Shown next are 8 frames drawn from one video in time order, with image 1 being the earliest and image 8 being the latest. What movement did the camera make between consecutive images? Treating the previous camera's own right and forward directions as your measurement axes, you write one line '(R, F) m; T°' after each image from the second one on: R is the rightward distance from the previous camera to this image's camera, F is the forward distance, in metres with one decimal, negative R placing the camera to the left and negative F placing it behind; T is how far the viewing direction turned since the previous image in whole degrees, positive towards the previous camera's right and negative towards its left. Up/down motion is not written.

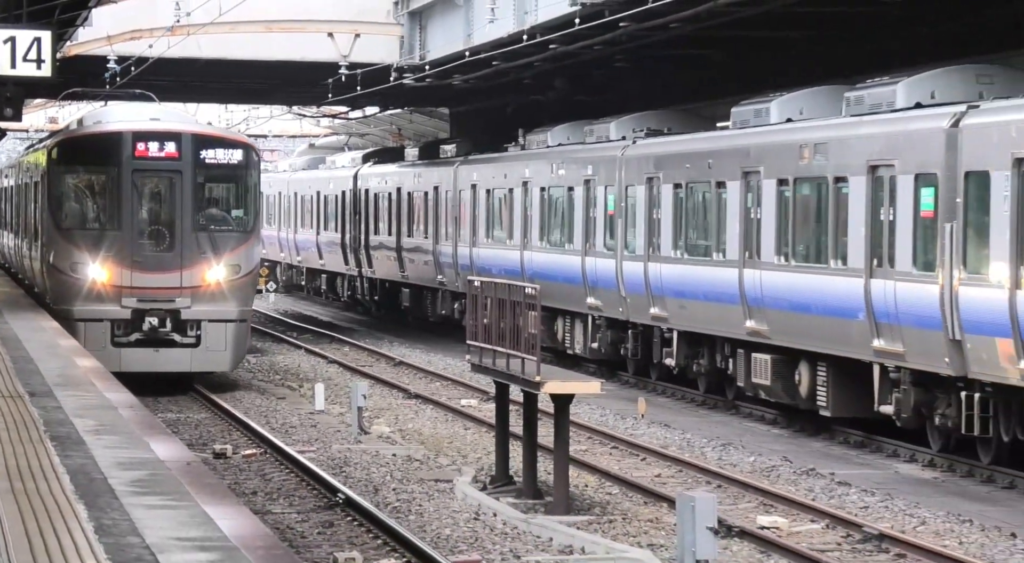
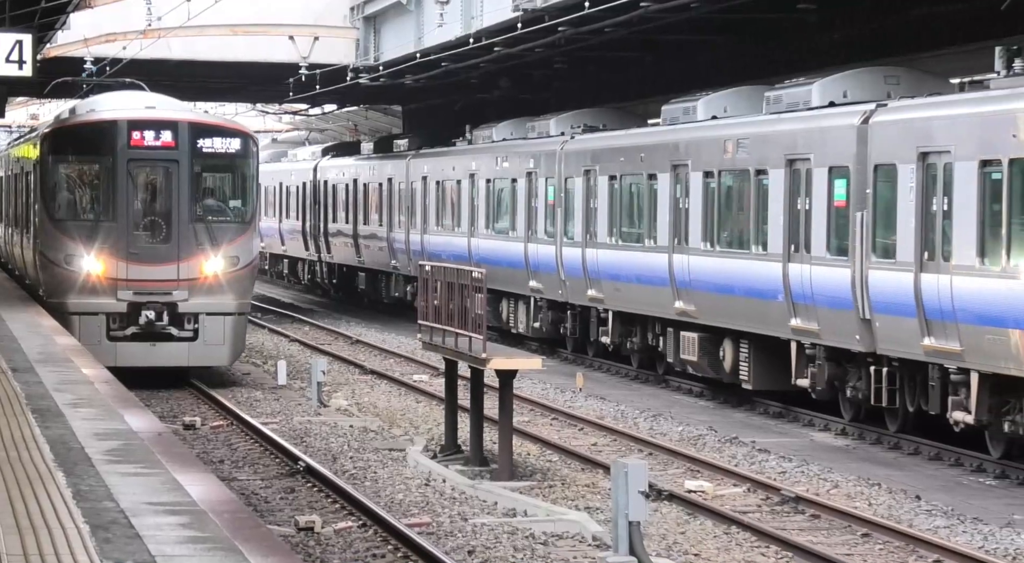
(+0.1, -0.9) m; +1°
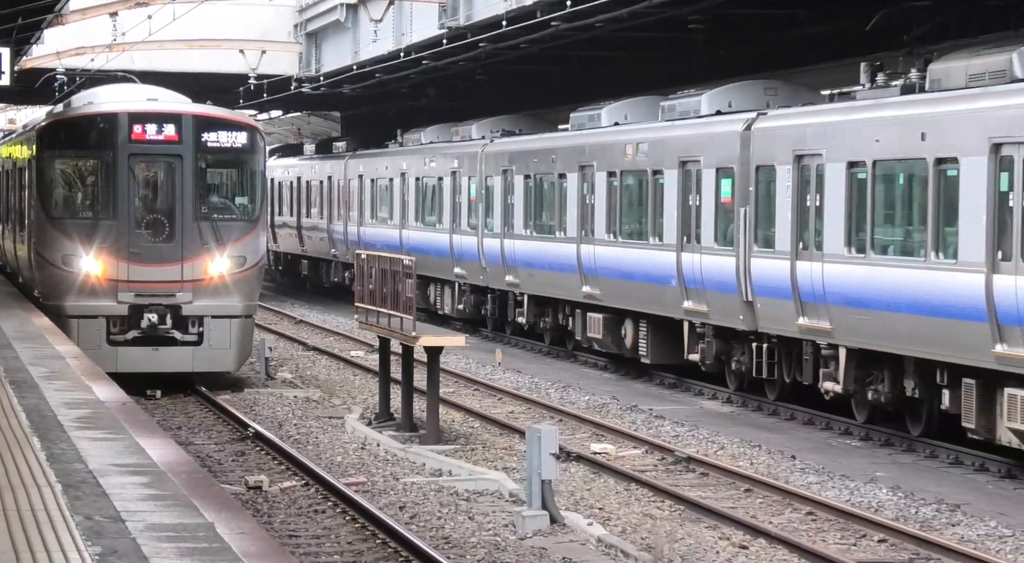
(+0.1, -1.5) m; +2°
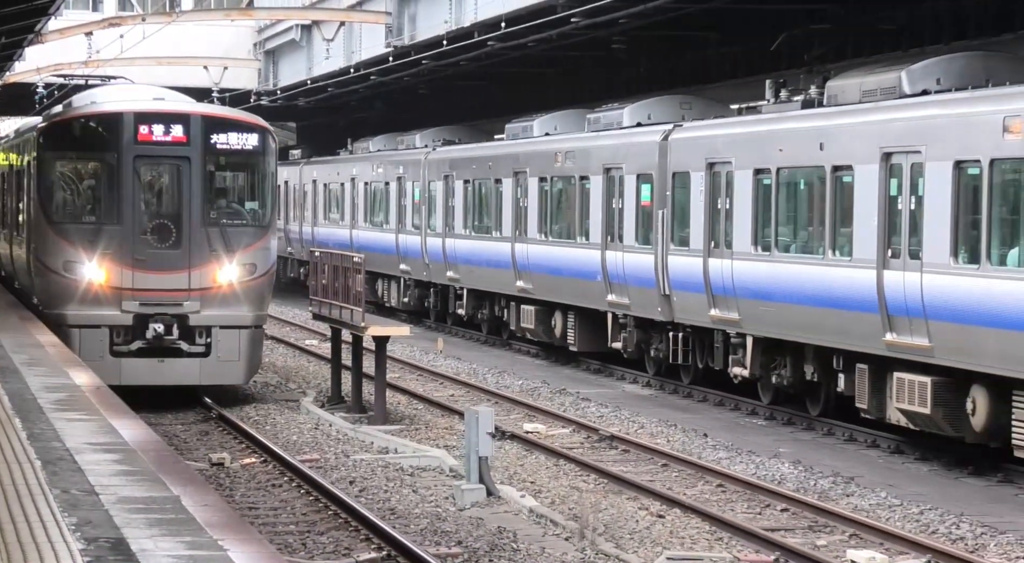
(+0.1, -1.4) m; +1°
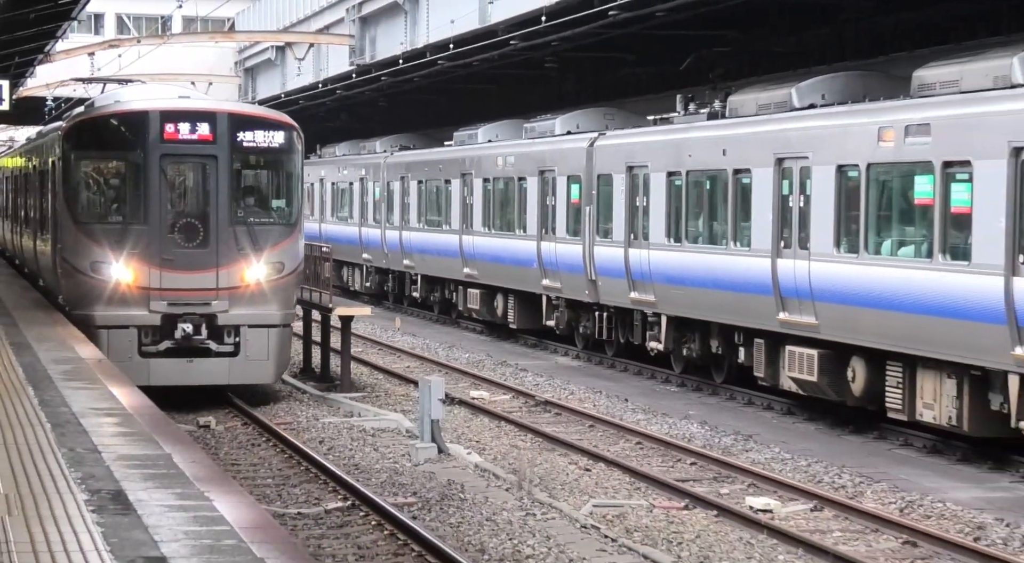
(+0.1, -2.3) m; +1°
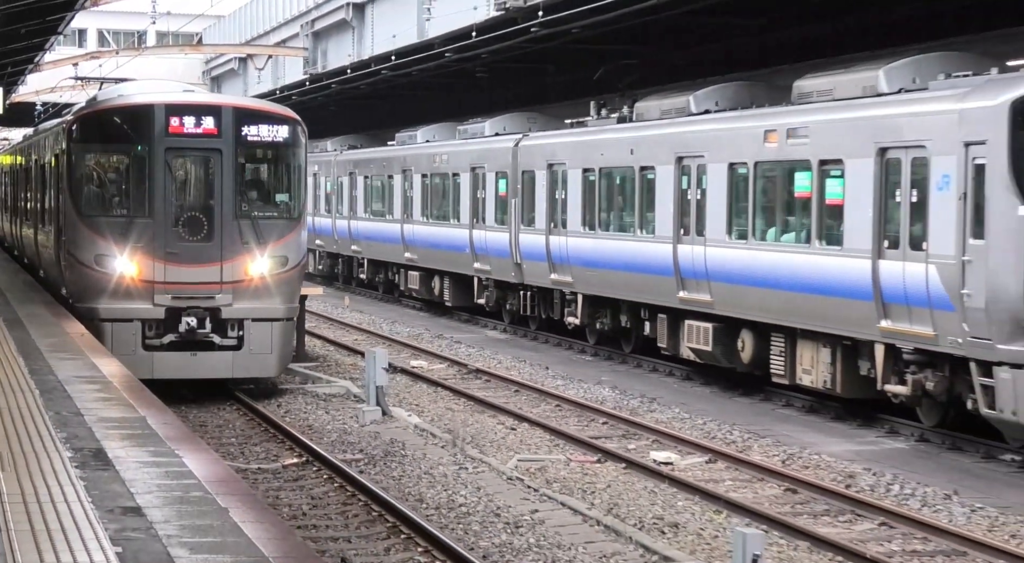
(+0.1, -2.4) m; +2°
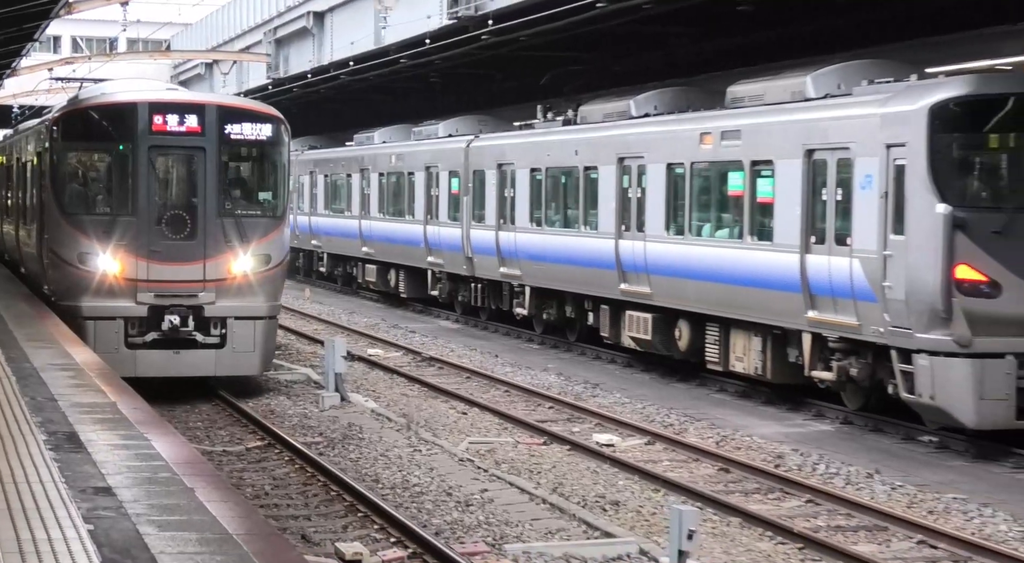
(+0.2, -1.2) m; +1°
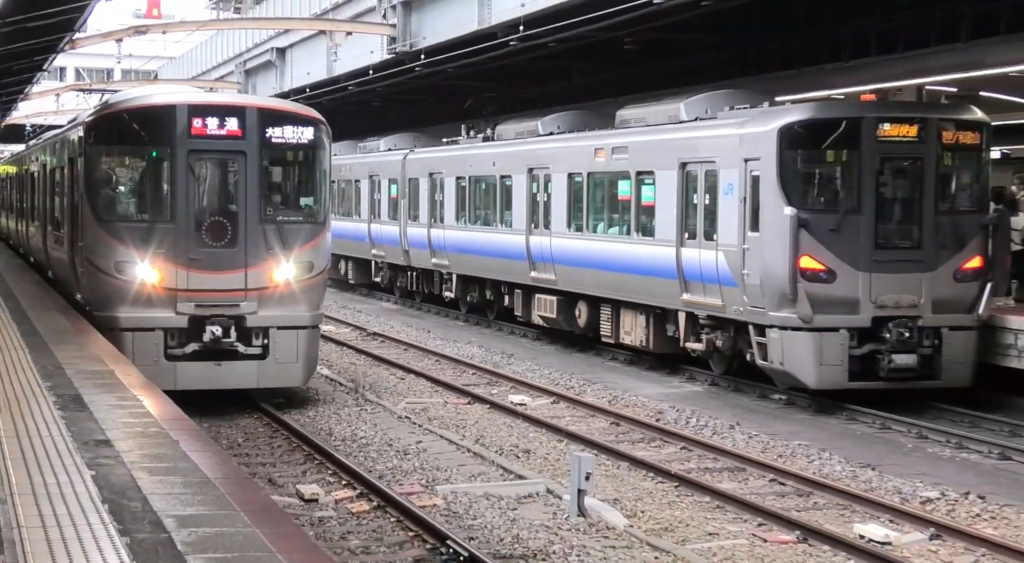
(0.0, -4.4) m; +2°
